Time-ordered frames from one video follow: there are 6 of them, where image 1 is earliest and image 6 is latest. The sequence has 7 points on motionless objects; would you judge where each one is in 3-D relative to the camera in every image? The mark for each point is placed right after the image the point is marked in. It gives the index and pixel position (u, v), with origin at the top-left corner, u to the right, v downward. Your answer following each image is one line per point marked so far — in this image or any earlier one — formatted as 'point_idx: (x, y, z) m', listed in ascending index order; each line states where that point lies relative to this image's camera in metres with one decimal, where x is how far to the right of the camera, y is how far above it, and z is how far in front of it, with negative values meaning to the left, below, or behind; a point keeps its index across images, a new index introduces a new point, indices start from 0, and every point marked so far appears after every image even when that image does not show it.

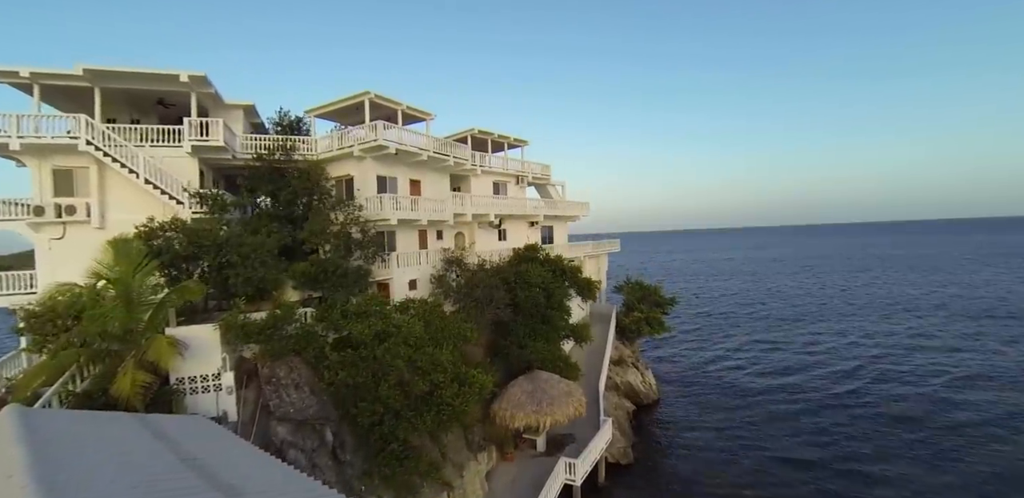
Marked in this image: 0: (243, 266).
0: (-8.8, -0.5, +16.2) m
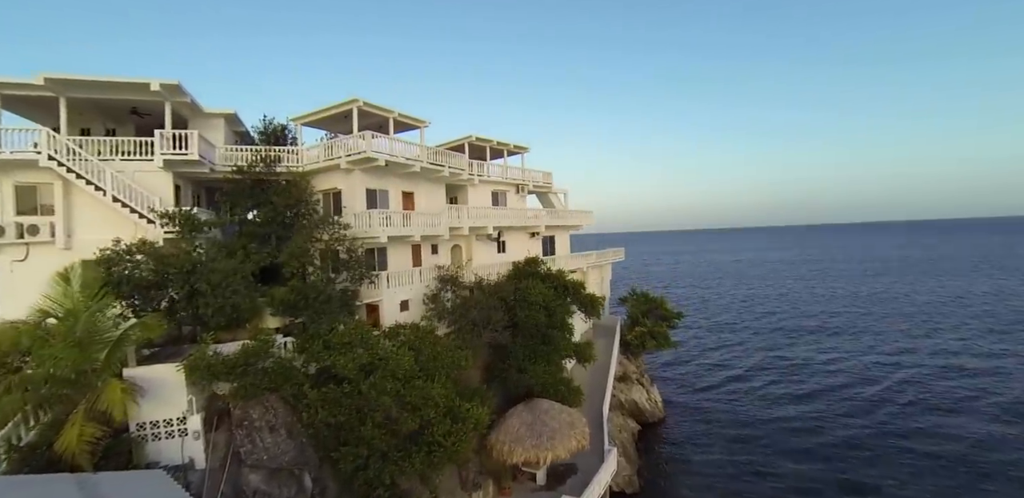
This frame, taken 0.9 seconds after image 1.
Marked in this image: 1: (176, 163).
0: (-8.9, -1.4, +14.8) m
1: (-12.6, +3.2, +18.6) m
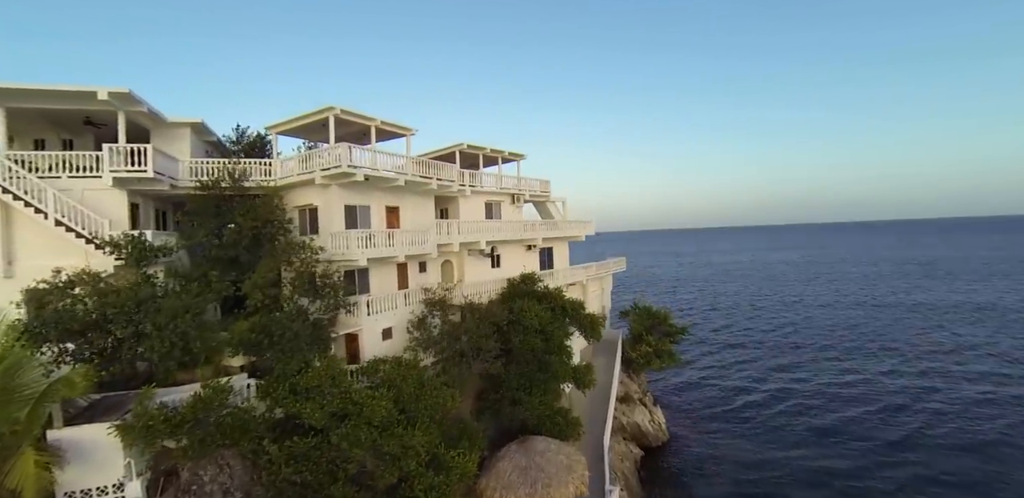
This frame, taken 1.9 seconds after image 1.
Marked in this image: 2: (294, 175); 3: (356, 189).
0: (-9.2, -2.3, +12.9) m
1: (-12.9, +2.3, +16.7) m
2: (-8.6, +2.9, +19.5) m
3: (-6.2, +2.4, +19.8) m
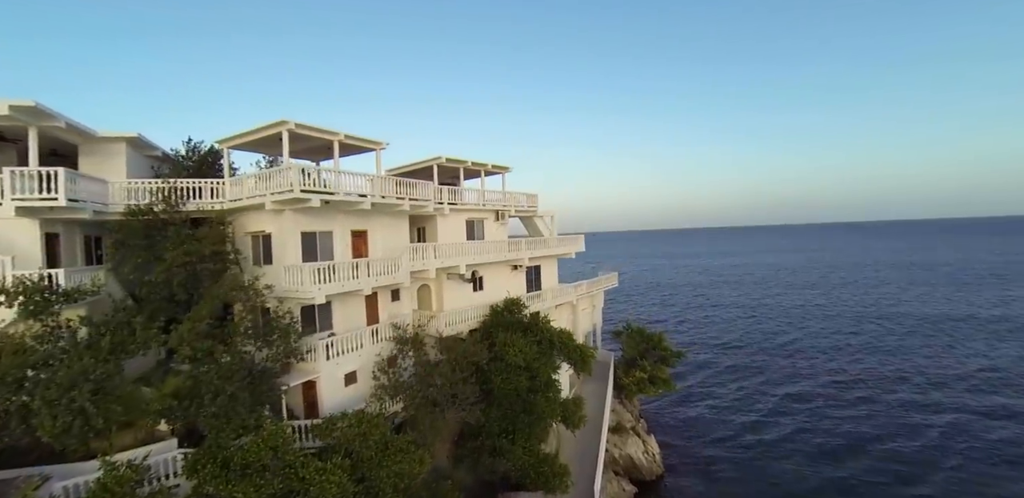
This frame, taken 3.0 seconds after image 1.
0: (-9.8, -3.5, +10.6) m
1: (-13.6, +1.2, +14.3) m
2: (-9.2, +1.7, +17.1) m
3: (-6.9, +1.2, +17.5) m
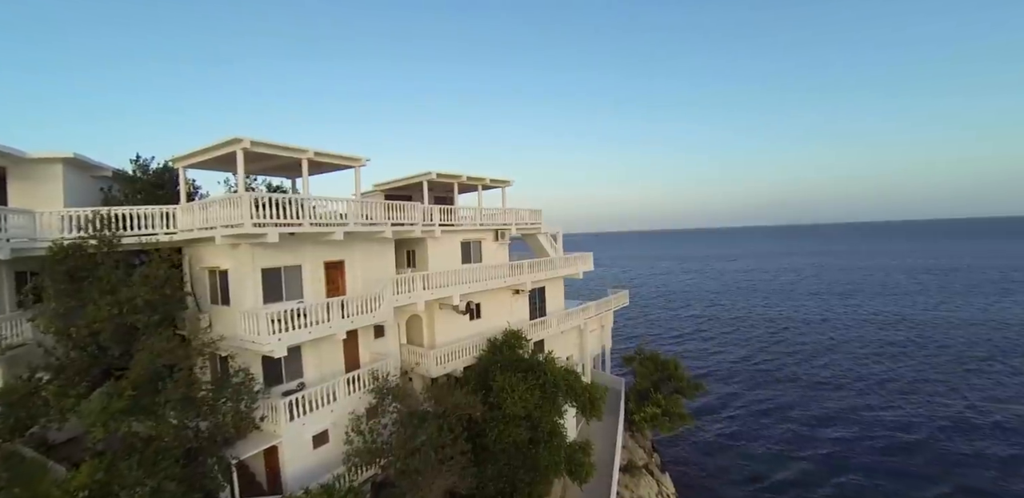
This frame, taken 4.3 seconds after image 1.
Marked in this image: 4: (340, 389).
0: (-10.0, -4.7, +8.2) m
1: (-13.7, 0.0, +11.9) m
2: (-9.3, +0.6, +14.6) m
3: (-7.0, +0.1, +15.0) m
4: (-5.4, -4.3, +15.5) m
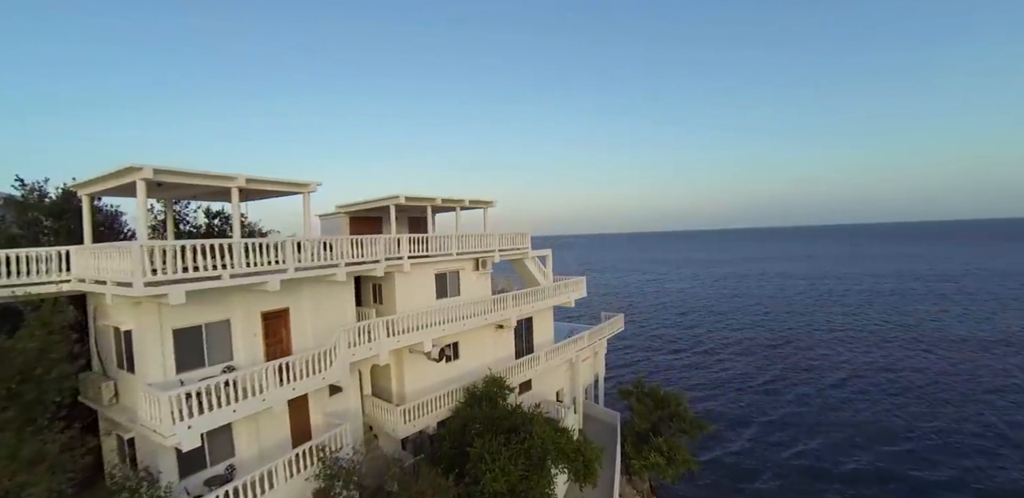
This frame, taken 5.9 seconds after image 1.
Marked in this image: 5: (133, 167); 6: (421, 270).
0: (-10.3, -6.0, +5.0) m
1: (-14.1, -1.3, +8.7) m
2: (-9.8, -0.7, +11.5) m
3: (-7.5, -1.2, +11.9) m
4: (-5.9, -5.6, +12.5) m
5: (-8.4, +1.8, +11.2) m
6: (-3.5, -0.8, +18.5) m
